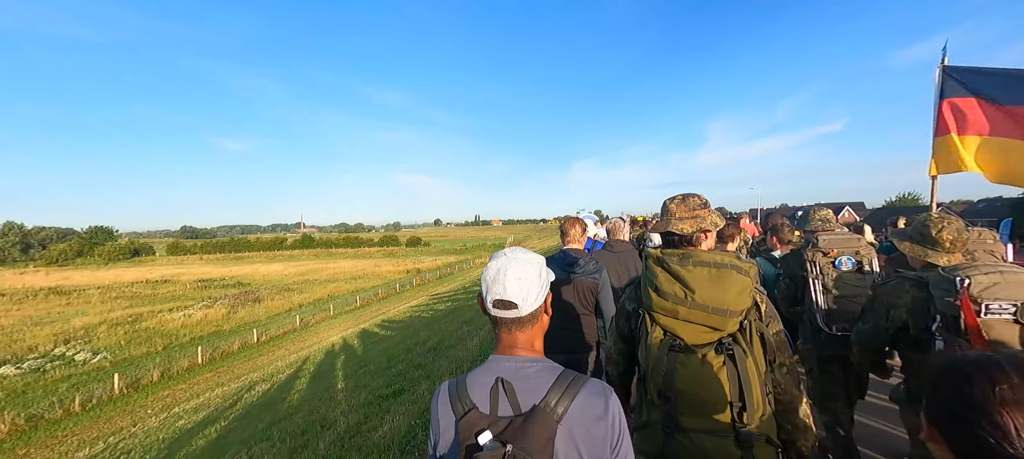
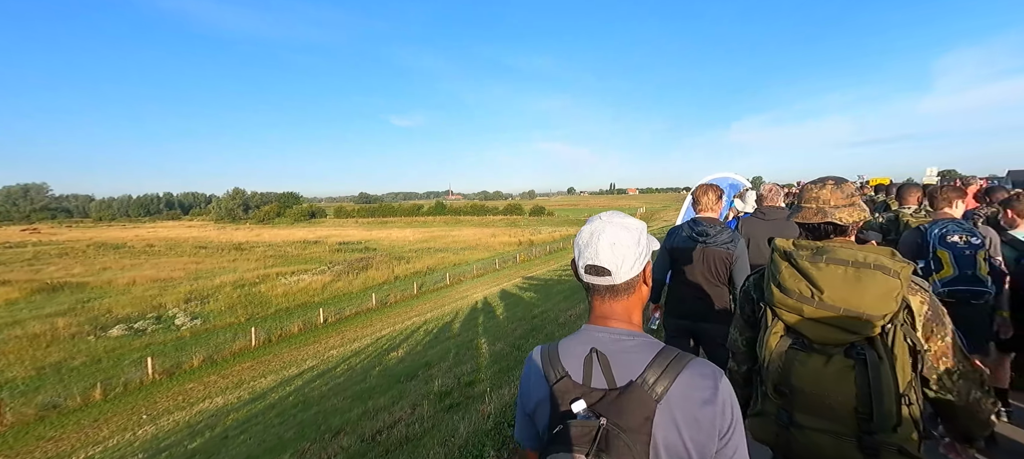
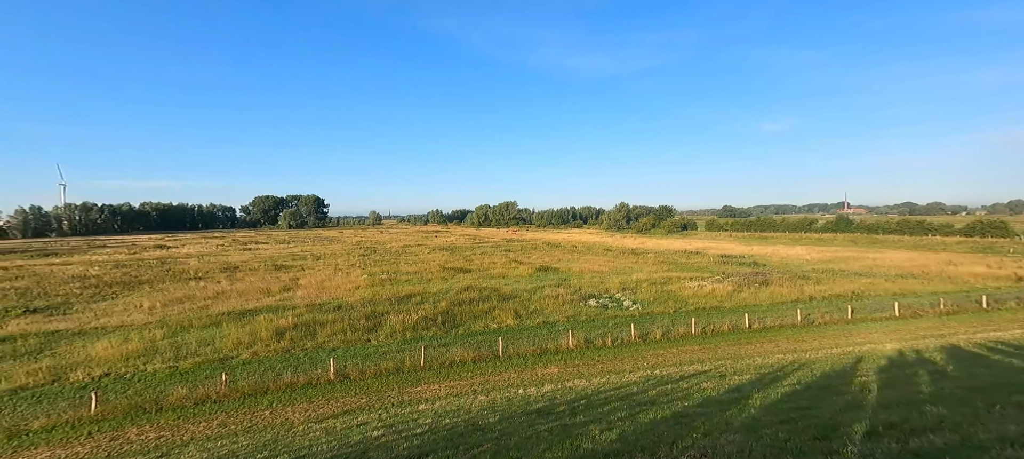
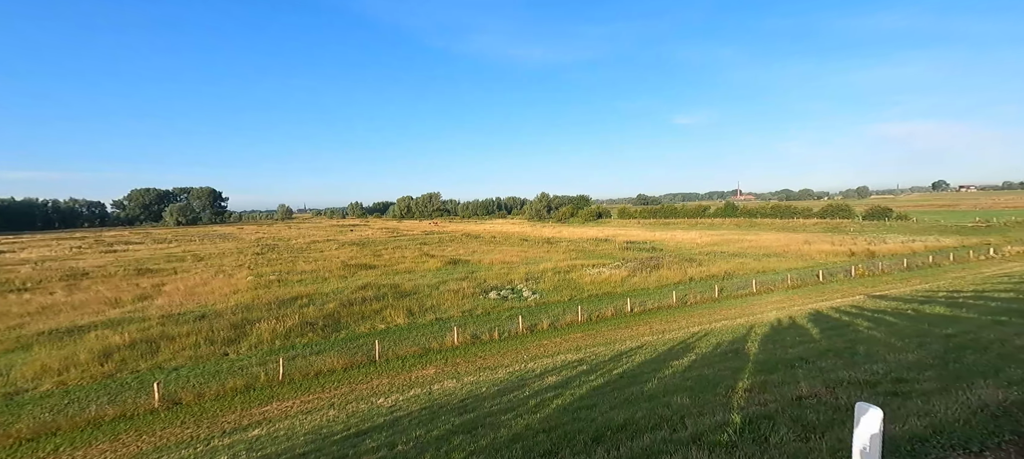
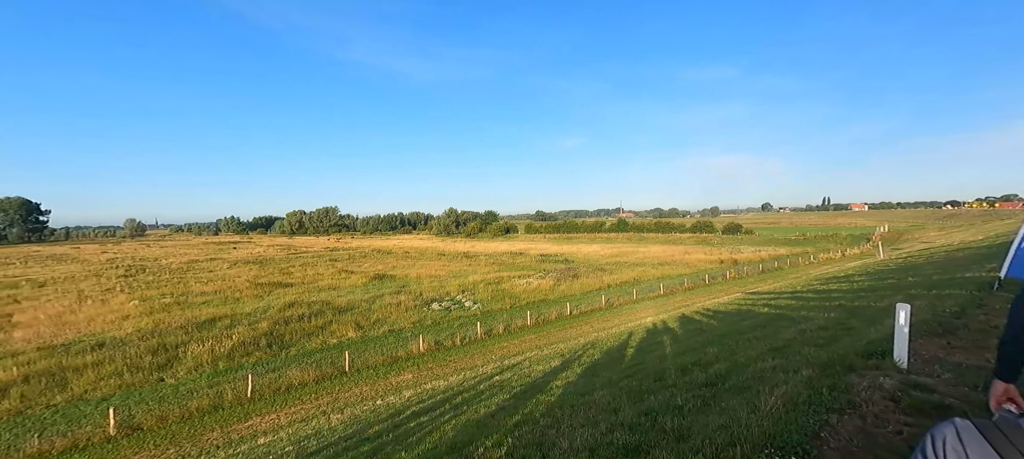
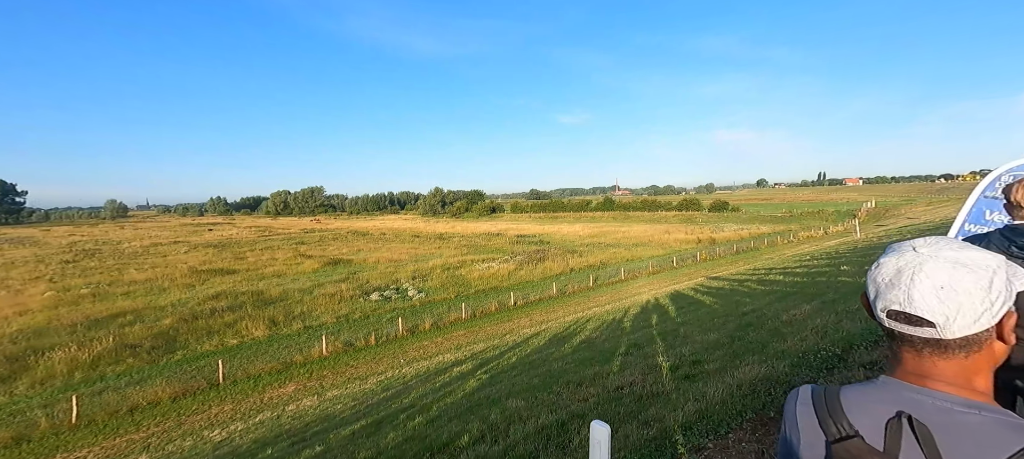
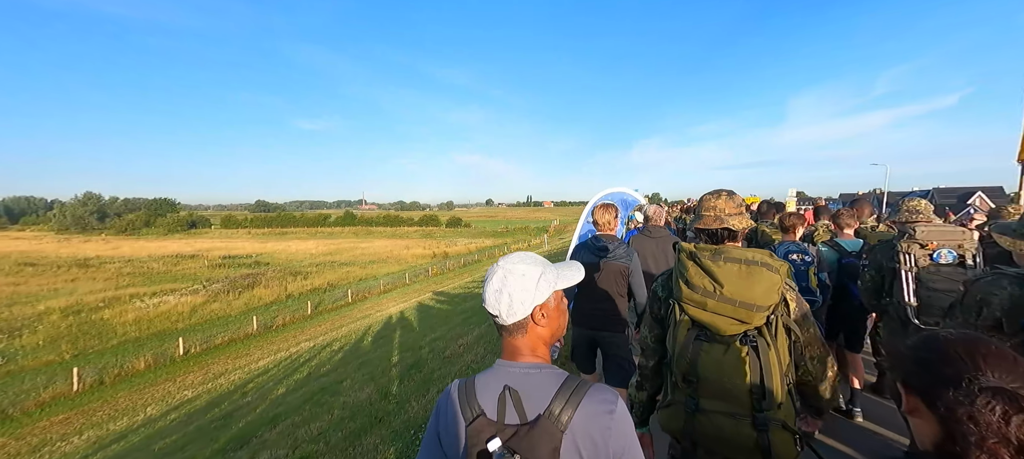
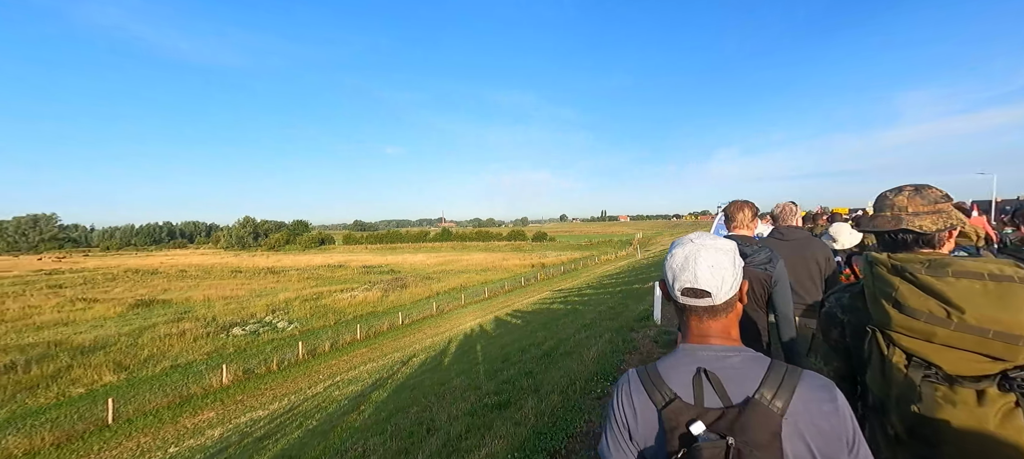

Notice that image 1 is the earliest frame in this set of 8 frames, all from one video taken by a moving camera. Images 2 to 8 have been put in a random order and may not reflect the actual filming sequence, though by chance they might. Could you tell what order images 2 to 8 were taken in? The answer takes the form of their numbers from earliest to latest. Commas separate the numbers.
8, 5, 3, 4, 6, 2, 7
